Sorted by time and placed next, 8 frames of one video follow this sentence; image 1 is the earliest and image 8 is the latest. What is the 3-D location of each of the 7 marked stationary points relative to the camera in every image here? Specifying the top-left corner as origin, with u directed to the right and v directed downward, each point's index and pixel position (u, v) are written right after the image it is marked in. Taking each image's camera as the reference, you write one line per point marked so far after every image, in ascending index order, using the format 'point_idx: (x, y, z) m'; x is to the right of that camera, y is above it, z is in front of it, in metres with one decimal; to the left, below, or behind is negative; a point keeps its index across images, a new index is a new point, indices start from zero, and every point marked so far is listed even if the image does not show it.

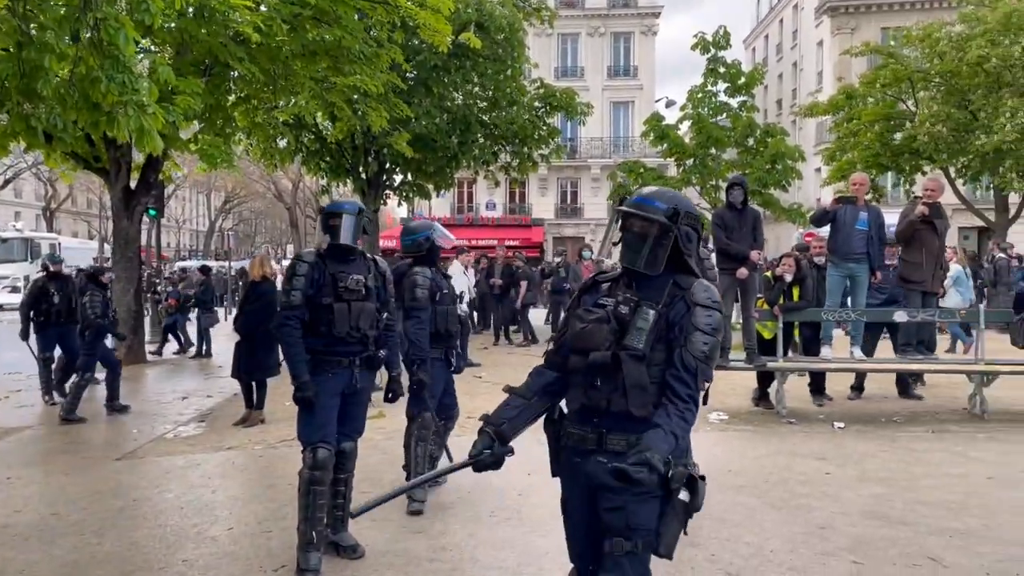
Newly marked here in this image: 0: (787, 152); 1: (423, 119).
0: (+5.0, +2.5, +15.1) m
1: (-2.1, +3.9, +19.3) m
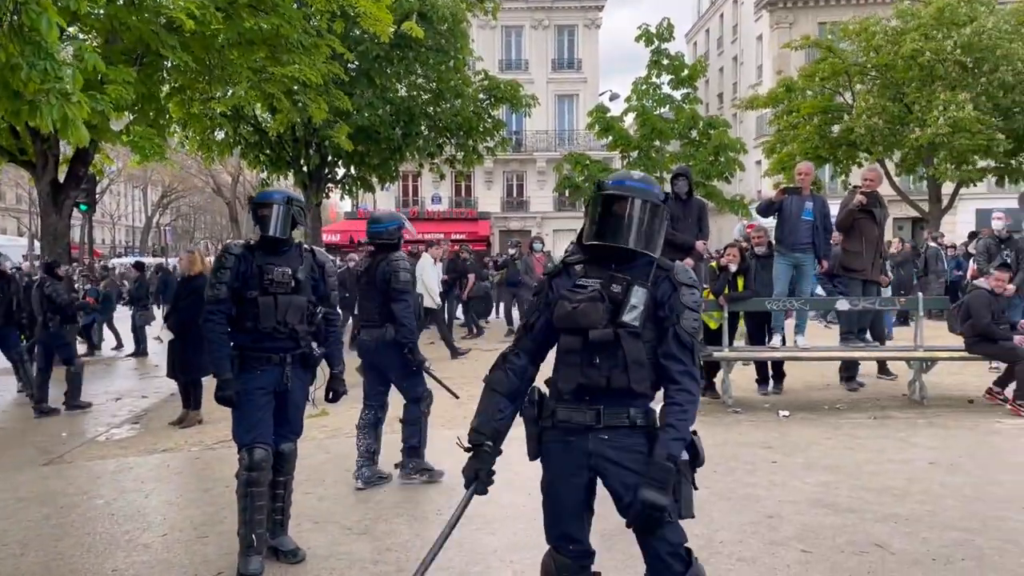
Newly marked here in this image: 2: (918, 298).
0: (+4.0, +2.7, +15.3) m
1: (-3.4, +4.1, +19.0) m
2: (+4.0, -0.1, +8.2) m
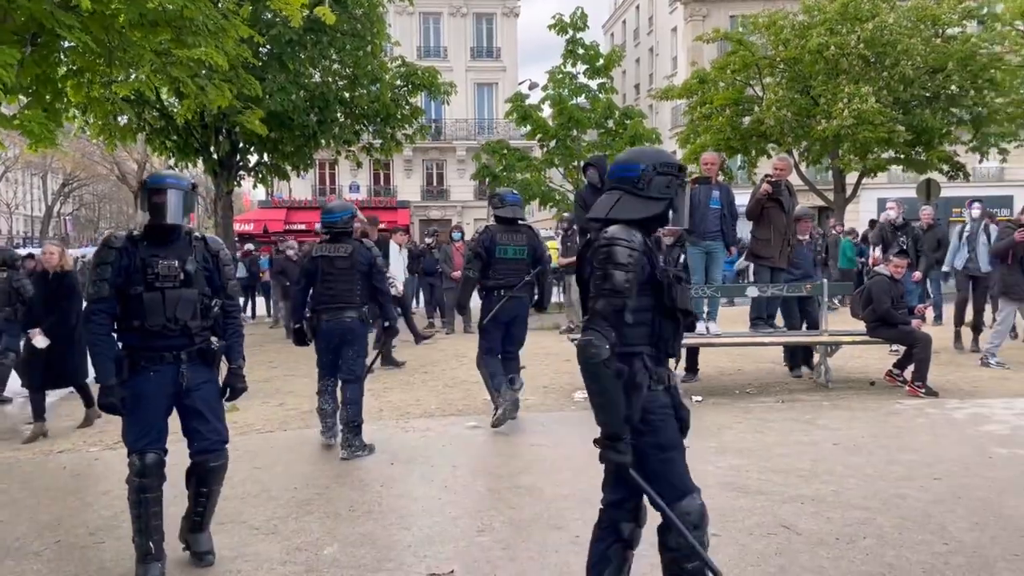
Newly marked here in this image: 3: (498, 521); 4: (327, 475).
0: (+2.5, +2.9, +15.5) m
1: (-5.2, +4.3, +18.4) m
2: (+3.2, 0.0, +8.4) m
3: (-0.1, -1.4, +4.8) m
4: (-1.3, -1.3, +5.9) m
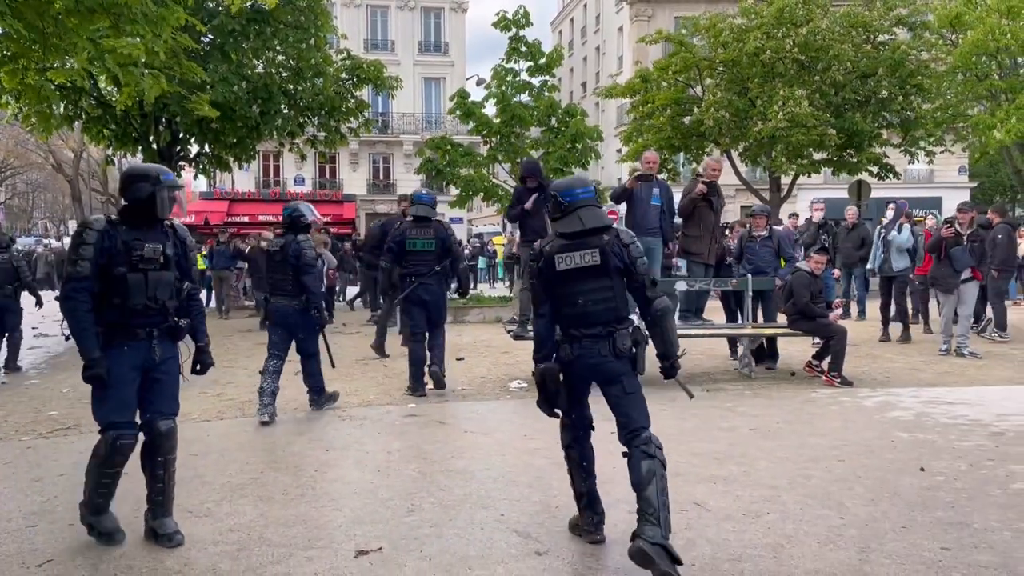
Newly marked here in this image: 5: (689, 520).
0: (+1.4, +3.0, +15.8) m
1: (-6.4, +4.4, +18.3) m
2: (+2.5, +0.1, +8.8) m
3: (-0.5, -1.3, +5.1) m
4: (-1.8, -1.3, +6.0) m
5: (+1.0, -1.3, +4.7) m
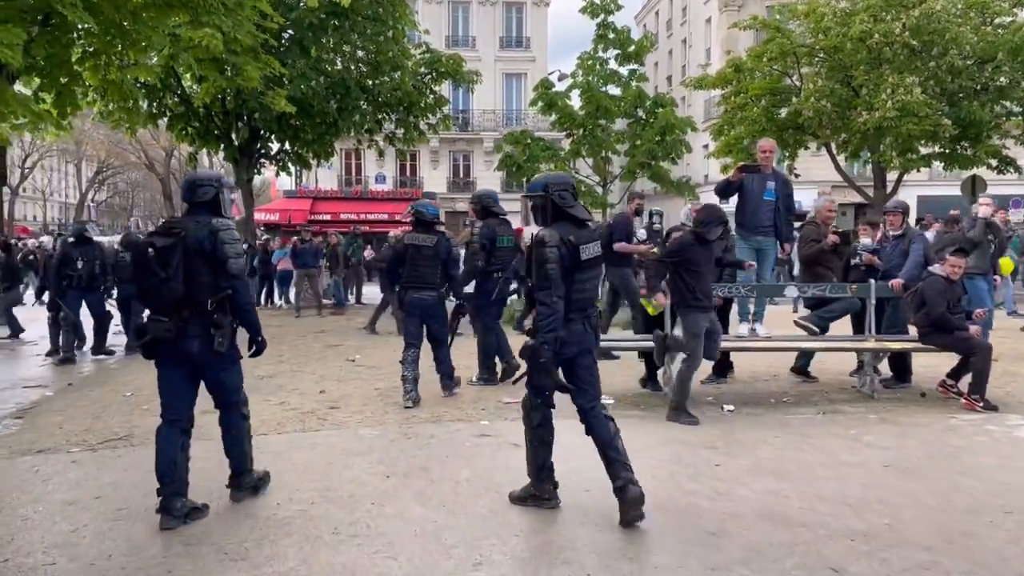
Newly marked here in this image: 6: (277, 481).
0: (+2.9, +2.9, +14.7) m
1: (-4.6, +4.5, +17.9) m
2: (+3.3, 0.0, +7.7) m
3: (-0.1, -1.3, +4.2) m
4: (-1.3, -1.3, +5.3) m
5: (+1.4, -1.4, +3.7) m
6: (-1.6, -1.3, +5.5) m
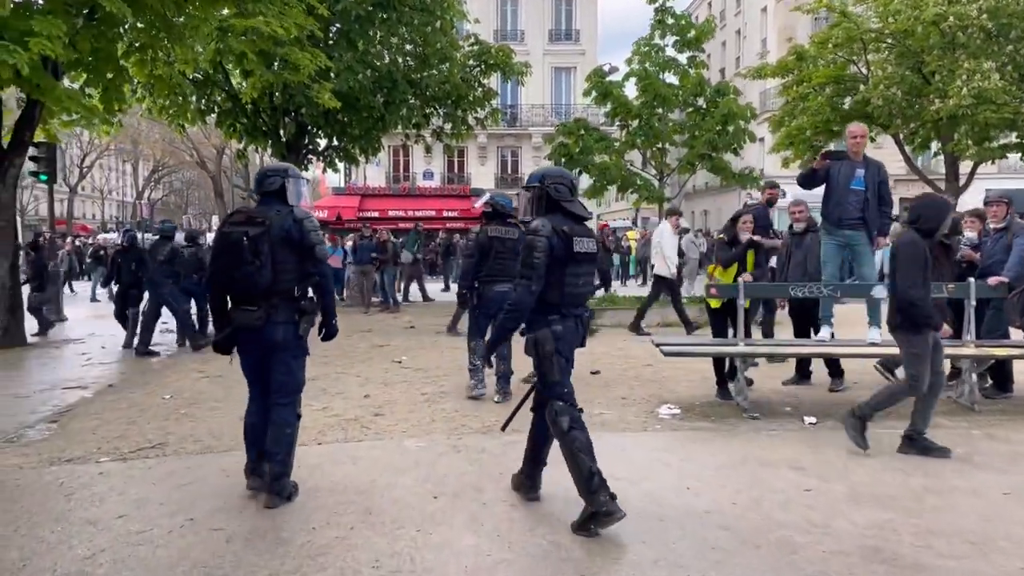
0: (+3.8, +3.0, +13.9) m
1: (-3.6, +4.5, +17.6) m
2: (+3.8, 0.0, +6.9) m
3: (+0.2, -1.4, +3.6) m
4: (-0.9, -1.3, +4.8) m
5: (+1.7, -1.4, +3.1) m
6: (-1.2, -1.3, +5.0) m
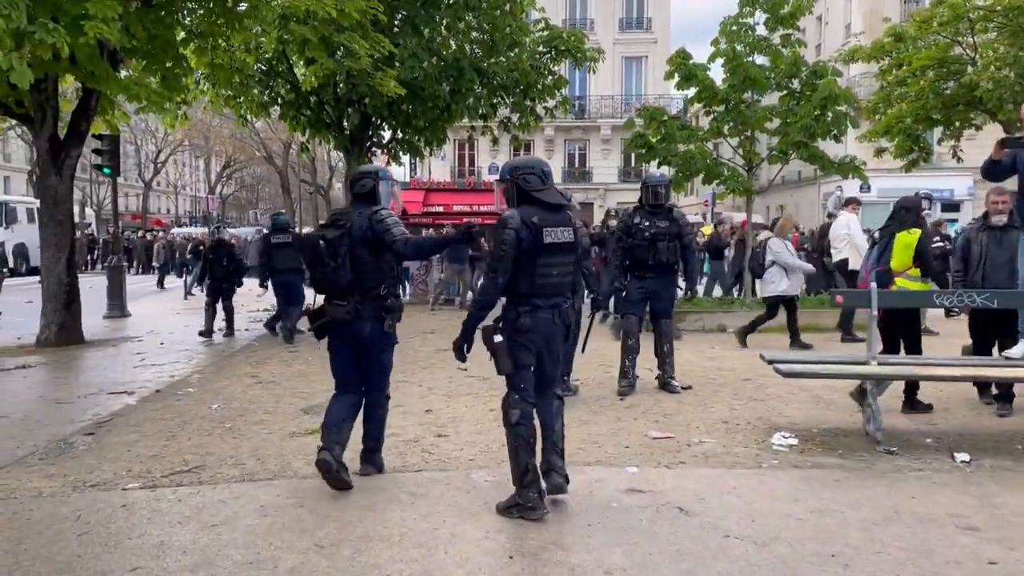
0: (+5.0, +2.9, +12.6) m
1: (-2.1, +4.6, +16.8) m
2: (+4.4, 0.0, +5.6) m
3: (+0.6, -1.4, +2.6) m
4: (-0.5, -1.3, +3.9) m
5: (+2.0, -1.5, +1.9) m
6: (-0.7, -1.3, +4.1) m
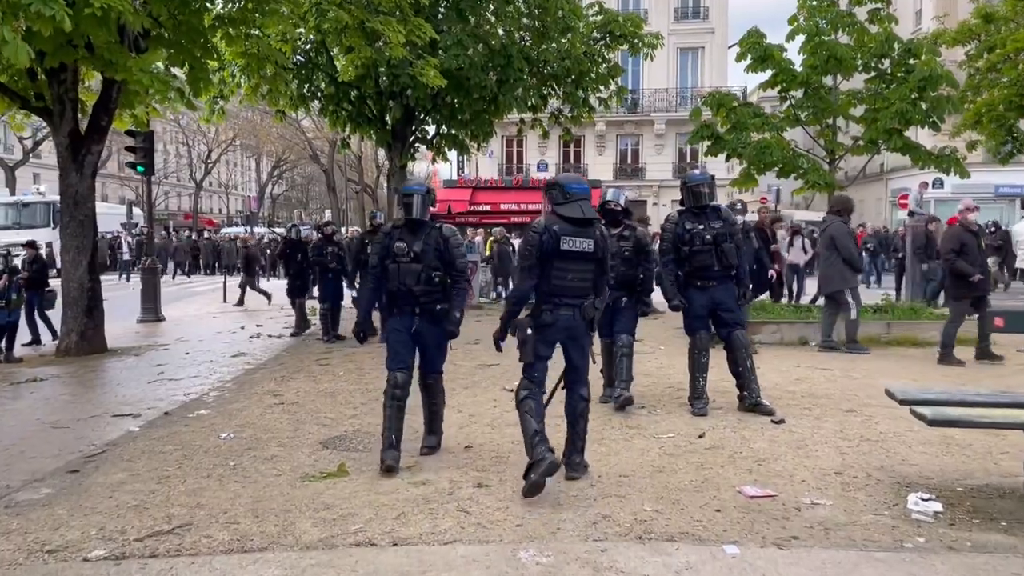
0: (+5.7, +2.8, +11.0) m
1: (-1.1, +4.5, +15.6) m
2: (+4.7, -0.2, +4.1) m
3: (+0.7, -1.5, +1.4) m
4: (-0.3, -1.4, +2.7) m
5: (+2.1, -1.6, +0.6) m
6: (-0.5, -1.4, +2.9) m
